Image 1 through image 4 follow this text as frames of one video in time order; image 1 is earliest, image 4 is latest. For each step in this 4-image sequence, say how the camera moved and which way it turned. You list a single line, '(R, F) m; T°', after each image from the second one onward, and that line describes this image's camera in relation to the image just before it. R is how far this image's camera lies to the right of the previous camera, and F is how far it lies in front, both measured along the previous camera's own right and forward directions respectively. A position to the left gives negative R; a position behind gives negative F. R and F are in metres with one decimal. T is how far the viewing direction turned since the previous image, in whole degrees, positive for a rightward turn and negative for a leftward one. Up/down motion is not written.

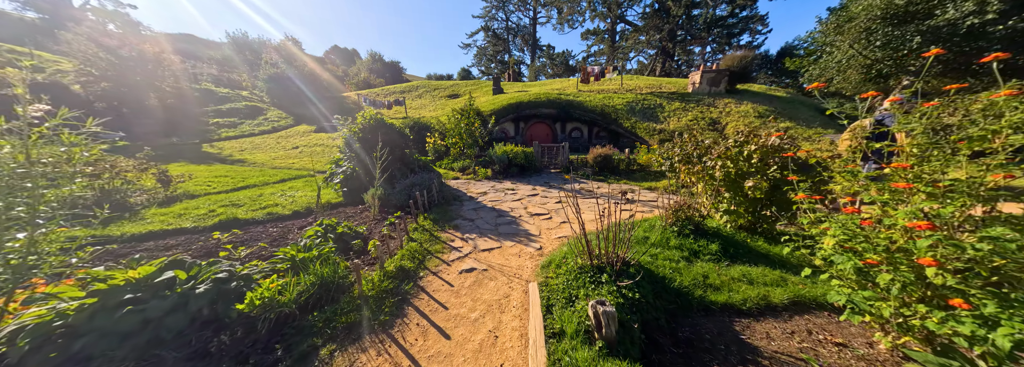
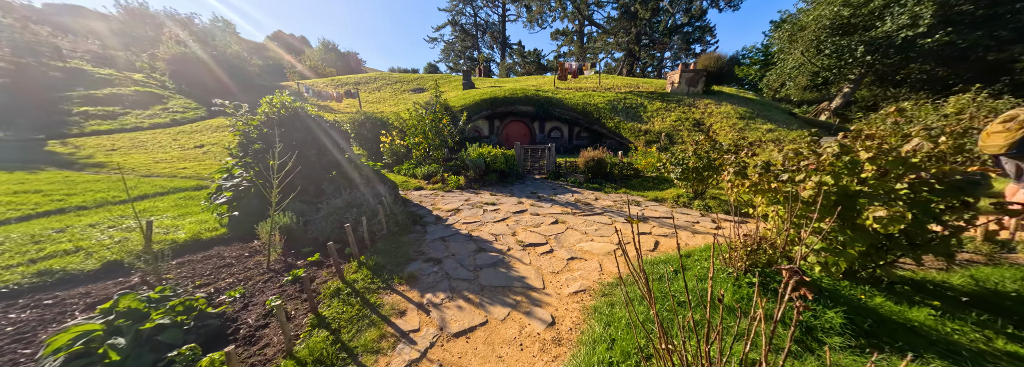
(-0.2, +1.7) m; +7°
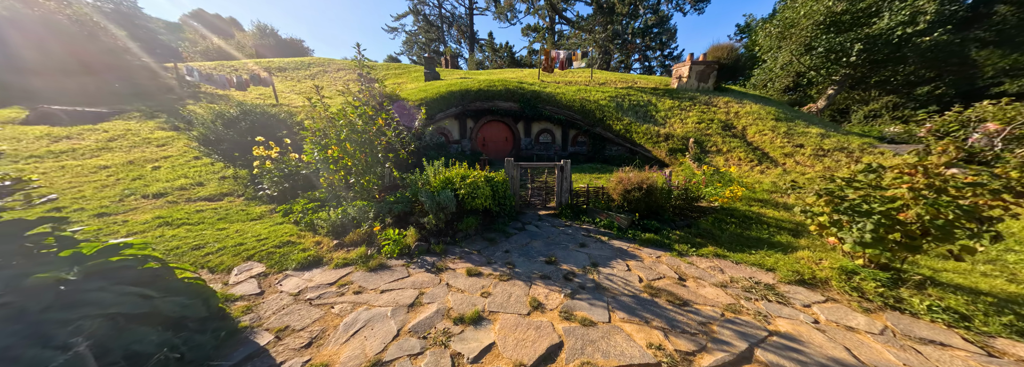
(-0.3, +3.7) m; +6°
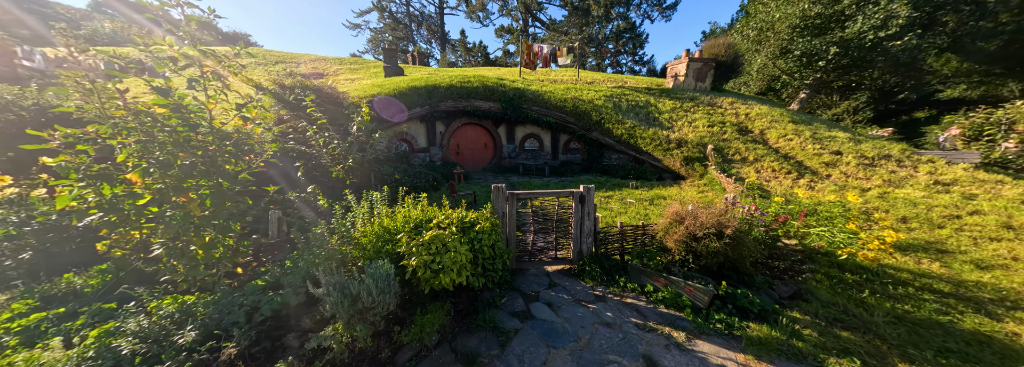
(-0.2, +2.3) m; +5°
